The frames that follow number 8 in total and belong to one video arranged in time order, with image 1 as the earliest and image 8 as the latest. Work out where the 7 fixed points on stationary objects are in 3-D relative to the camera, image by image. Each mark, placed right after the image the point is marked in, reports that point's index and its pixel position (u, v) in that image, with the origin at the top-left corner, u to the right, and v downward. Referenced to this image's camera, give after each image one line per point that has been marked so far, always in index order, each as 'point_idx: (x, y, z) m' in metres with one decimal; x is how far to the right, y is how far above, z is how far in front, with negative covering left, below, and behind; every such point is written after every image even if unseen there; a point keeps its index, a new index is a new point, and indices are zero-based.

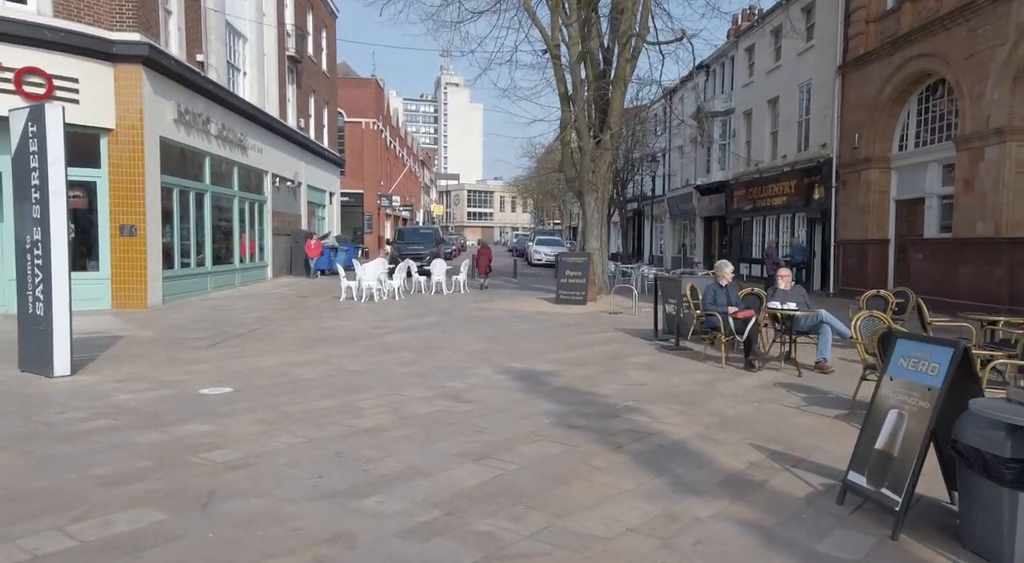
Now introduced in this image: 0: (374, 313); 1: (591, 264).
0: (-3.0, -0.7, +16.0) m
1: (+1.9, +0.4, +17.8) m
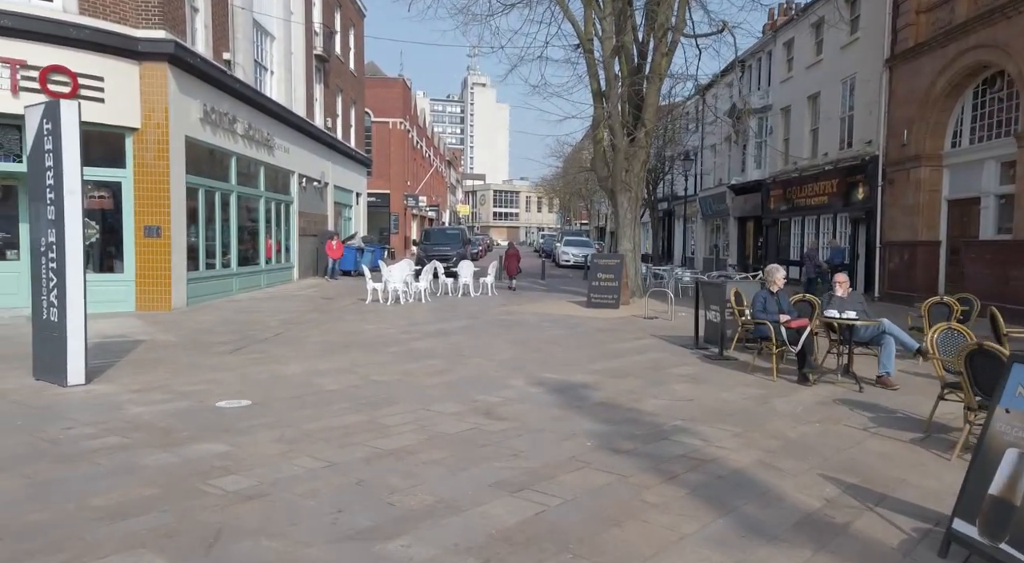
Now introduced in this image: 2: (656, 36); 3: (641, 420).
0: (-2.3, -0.7, +15.6) m
1: (+2.6, +0.4, +17.2) m
2: (+3.2, +5.5, +16.7) m
3: (+1.1, -1.2, +6.4) m
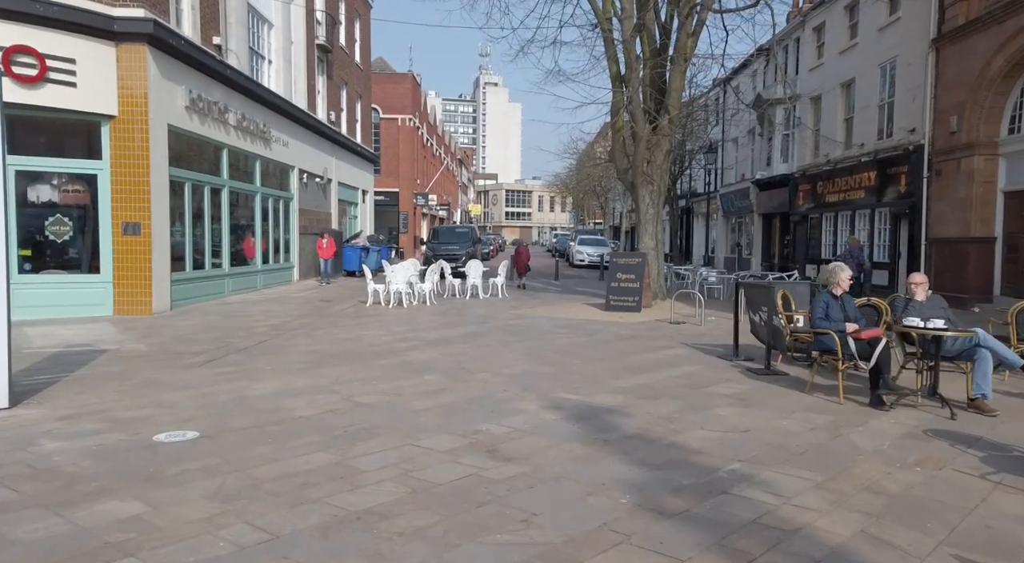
0: (-2.1, -0.8, +14.2) m
1: (+2.9, +0.3, +15.7) m
2: (+3.5, +5.5, +15.2) m
3: (+1.2, -1.2, +5.0) m
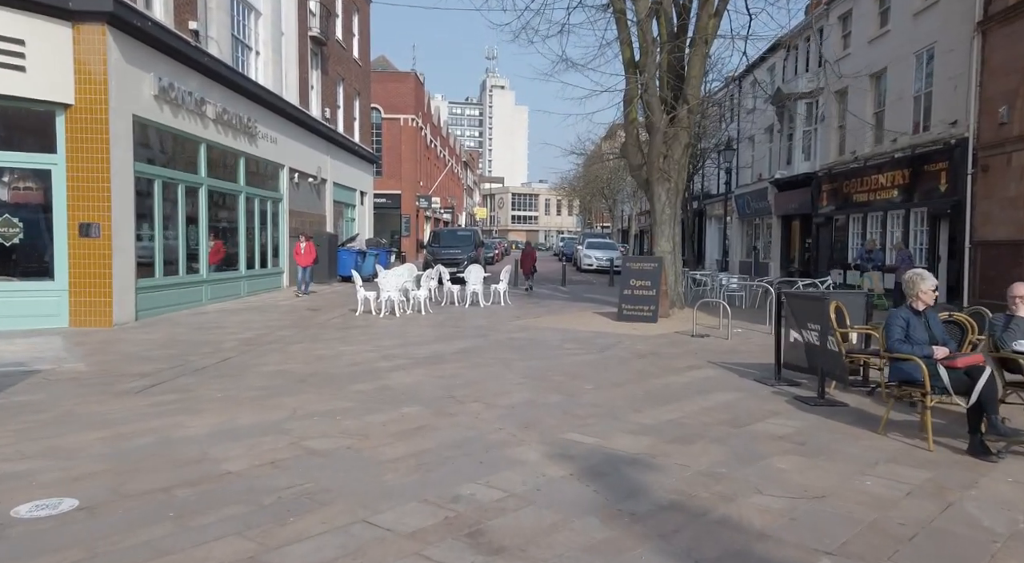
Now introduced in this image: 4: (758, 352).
0: (-2.1, -0.9, +12.7) m
1: (+2.9, +0.2, +14.2) m
2: (+3.5, +5.3, +13.7) m
3: (+1.1, -1.3, +3.5) m
4: (+3.3, -1.0, +10.1) m
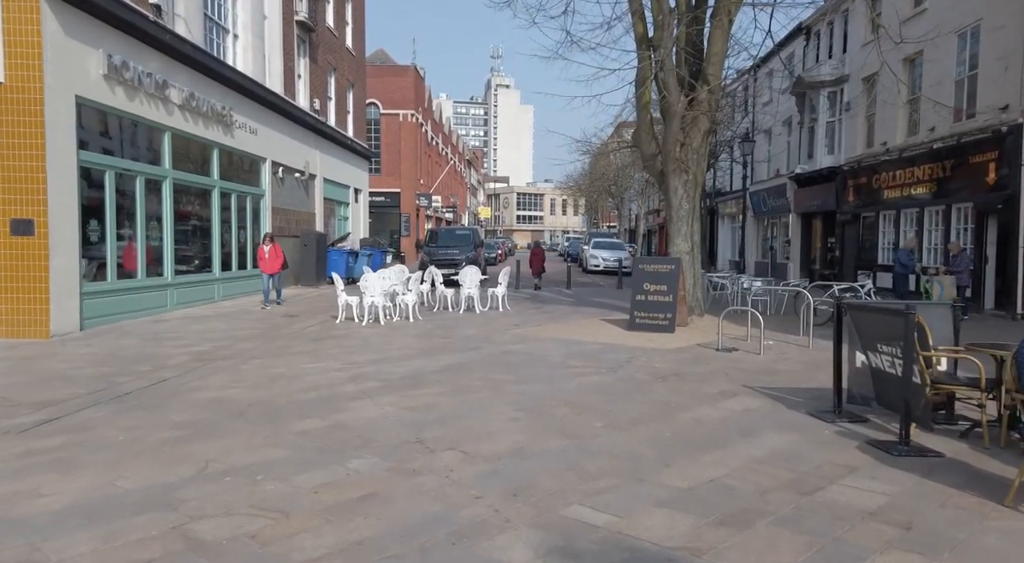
0: (-2.1, -1.0, +11.1) m
1: (+2.9, +0.1, +12.5) m
2: (+3.5, +5.3, +12.0) m
3: (+1.0, -1.4, +1.8) m
4: (+3.3, -1.0, +8.4) m
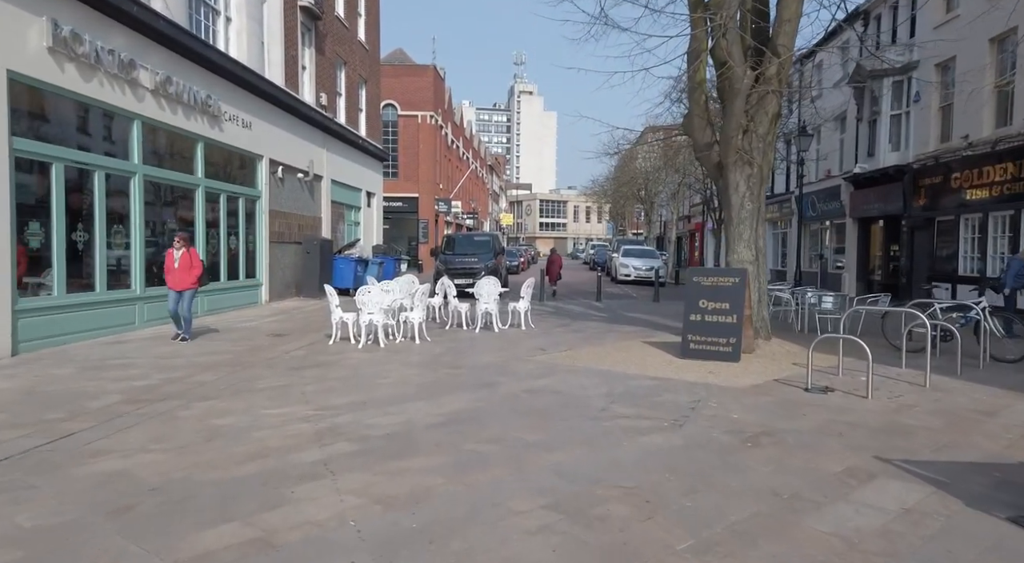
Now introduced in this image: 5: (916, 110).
0: (-1.8, -1.2, +8.9) m
1: (+3.2, -0.1, +10.1) m
2: (+3.8, +5.1, +9.7) m
3: (+1.0, -1.5, -0.5) m
4: (+3.5, -1.2, +6.0) m
5: (+10.2, +4.3, +18.6) m
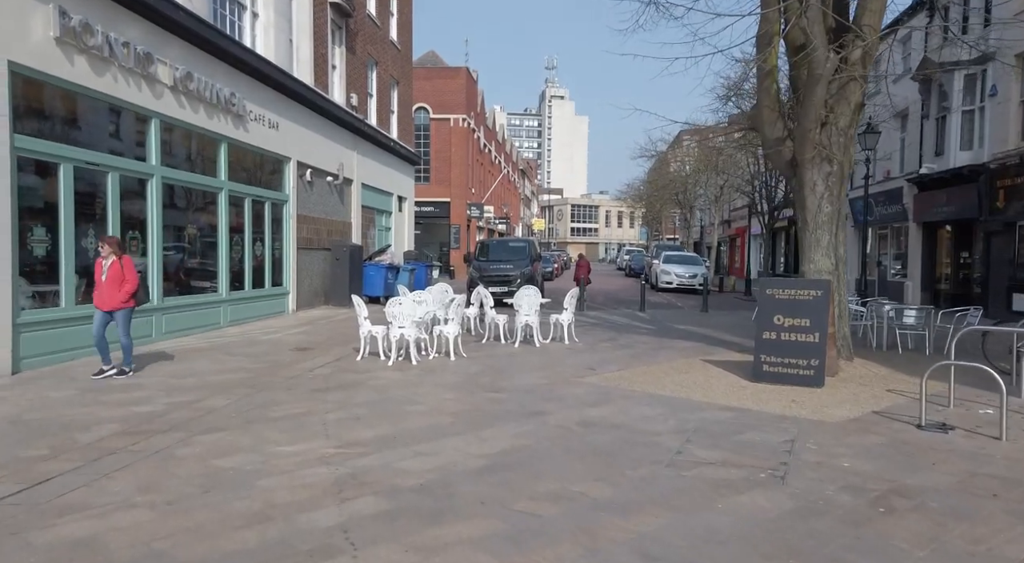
0: (-1.3, -1.3, +7.8) m
1: (+3.8, -0.2, +8.9) m
2: (+4.4, +4.9, +8.5) m
3: (+1.2, -1.5, -1.7) m
4: (+3.9, -1.3, +4.8) m
5: (+11.1, +4.1, +17.1) m
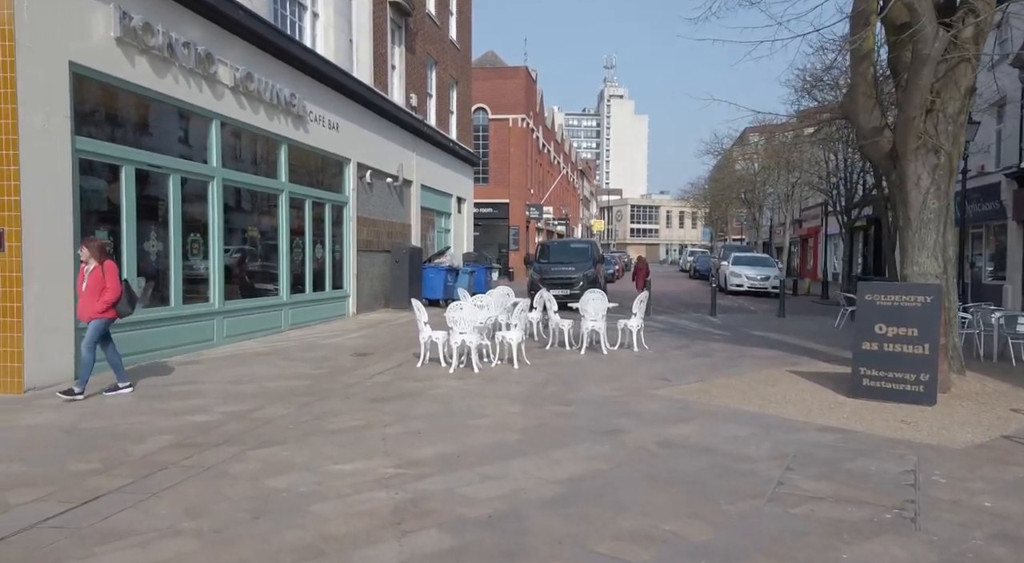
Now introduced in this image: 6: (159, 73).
0: (-0.6, -1.3, +7.3) m
1: (+4.6, -0.3, +8.0) m
2: (+5.1, +4.9, +7.5) m
3: (+1.1, -1.6, -2.4) m
4: (+4.4, -1.4, +3.9) m
5: (+12.5, +4.0, +15.6) m
6: (-4.9, +2.9, +10.3) m
